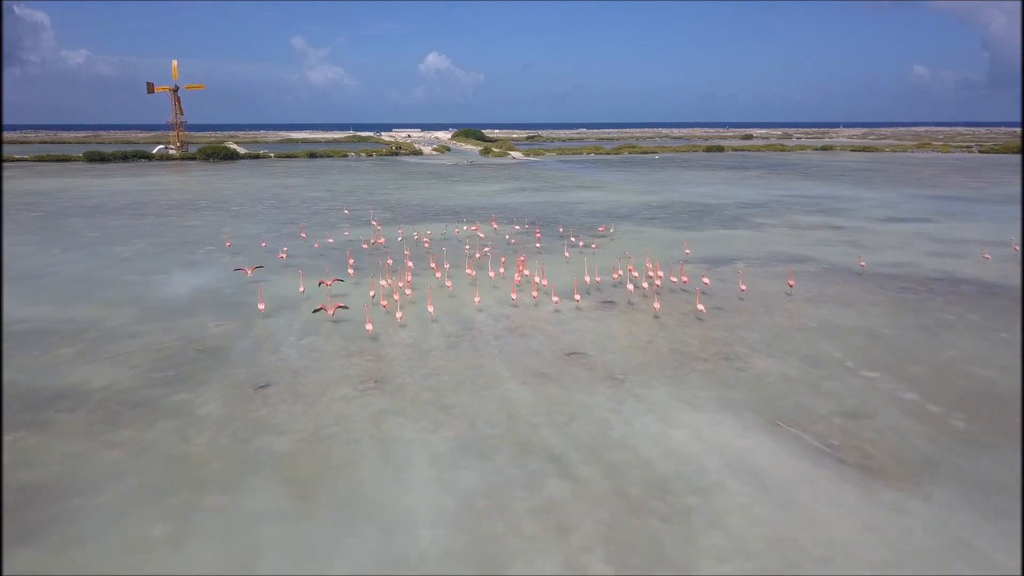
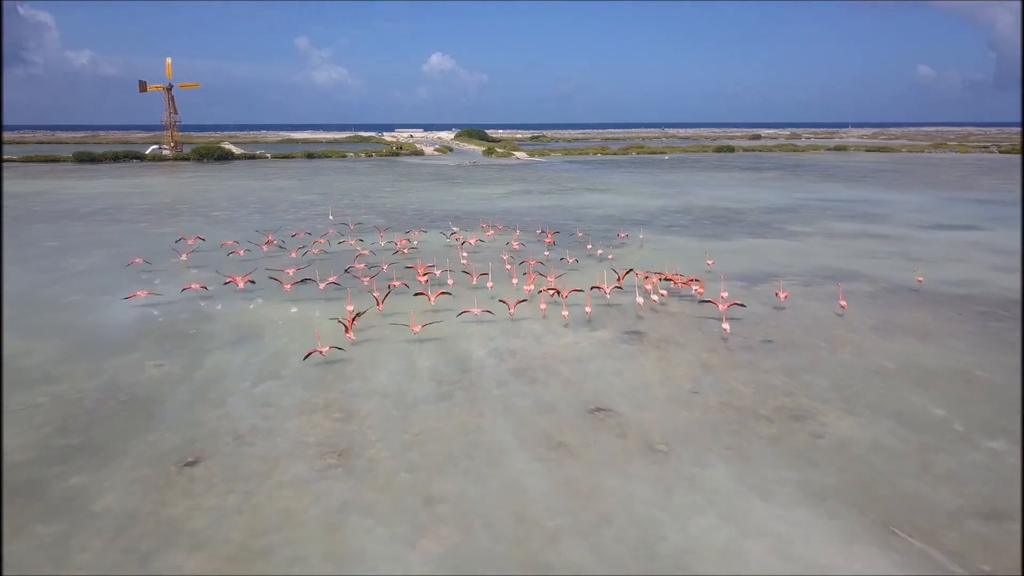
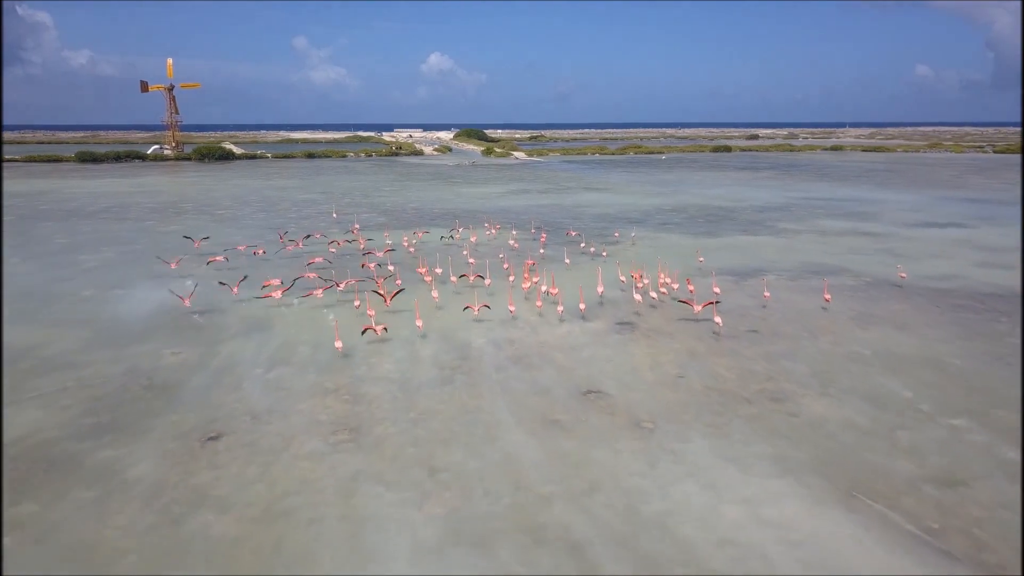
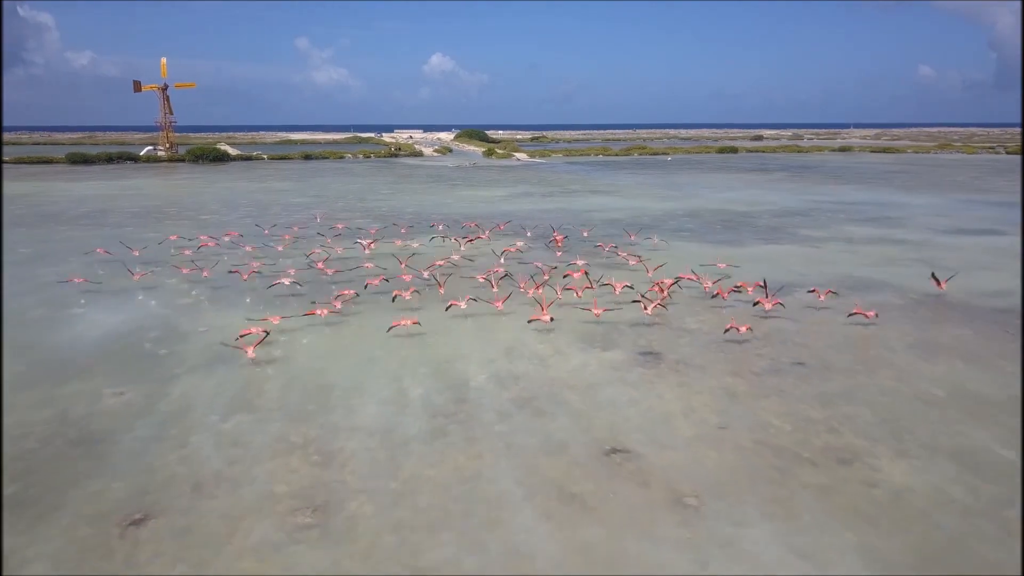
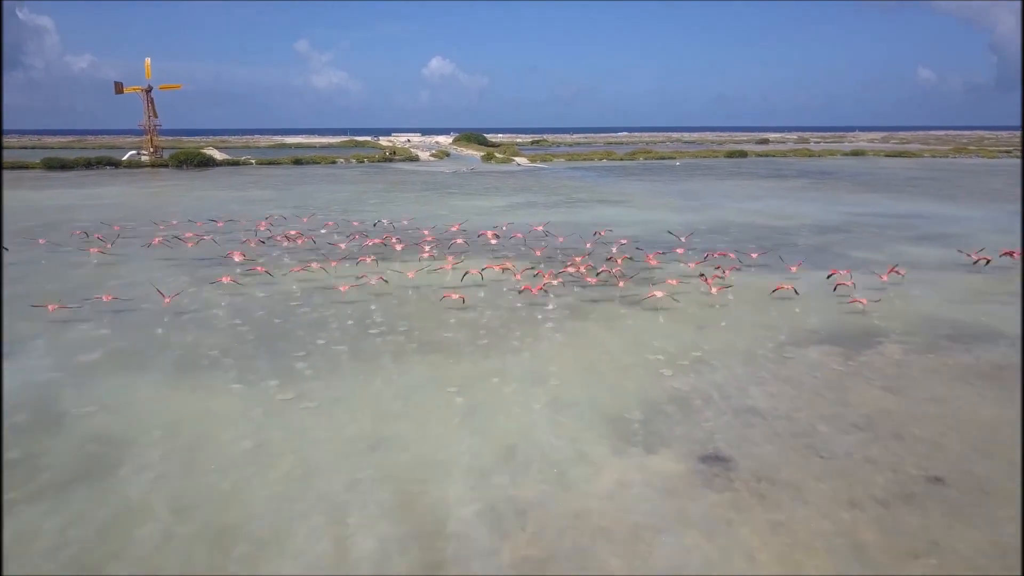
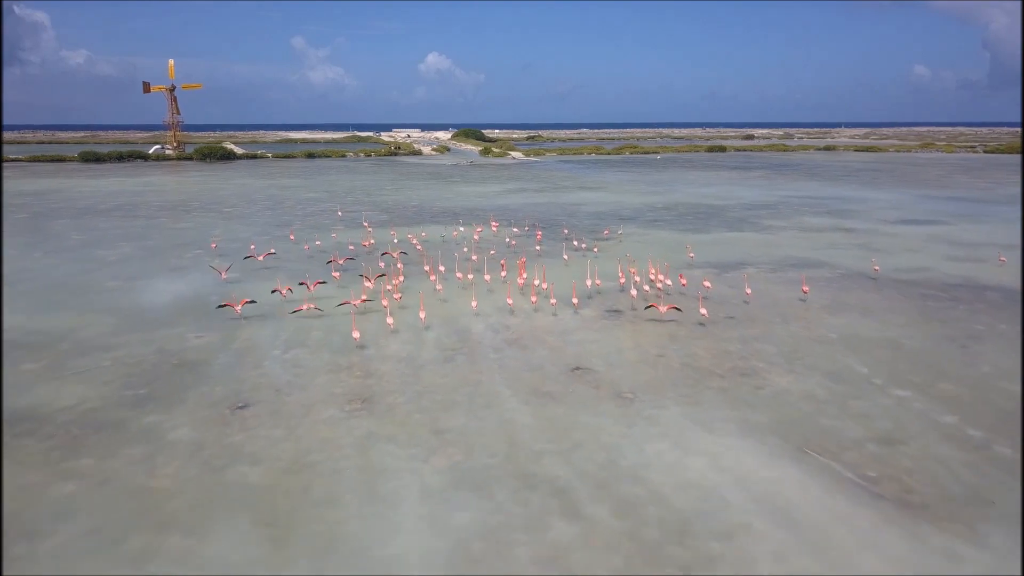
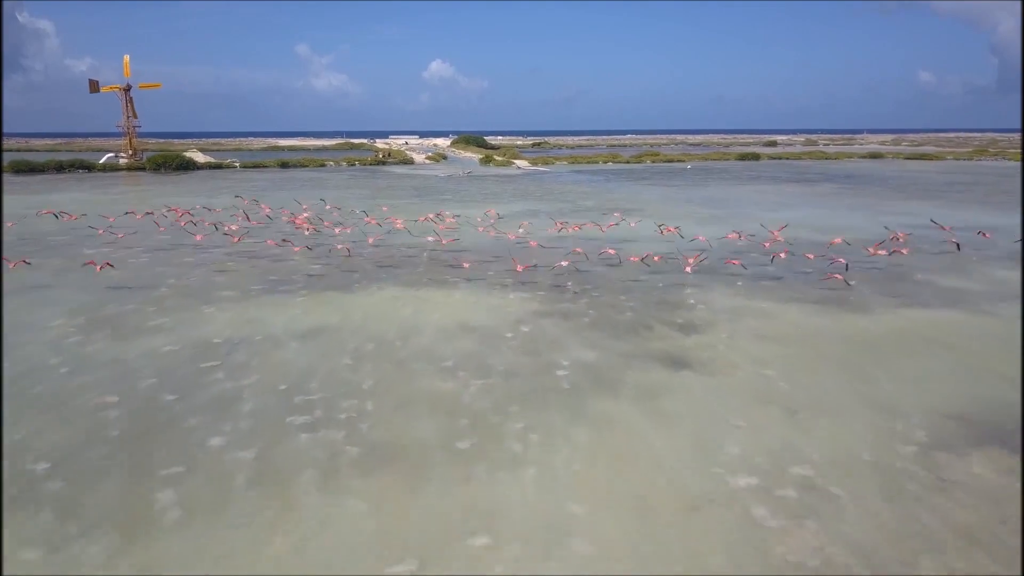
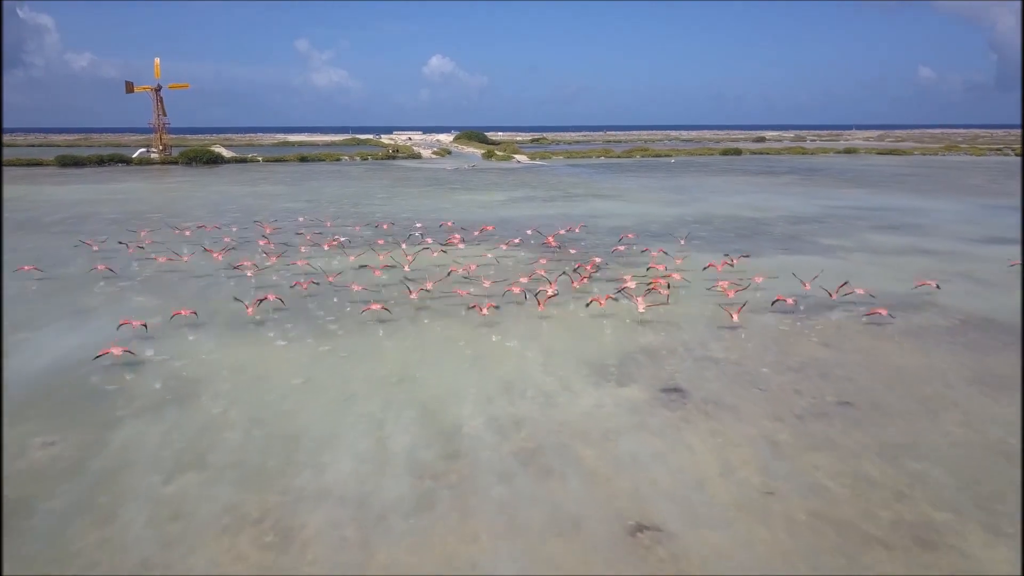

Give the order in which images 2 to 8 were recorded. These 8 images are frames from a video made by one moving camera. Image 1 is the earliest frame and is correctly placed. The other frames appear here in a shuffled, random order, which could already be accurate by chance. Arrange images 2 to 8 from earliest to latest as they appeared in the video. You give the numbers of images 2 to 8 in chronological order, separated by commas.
6, 3, 2, 4, 8, 5, 7
